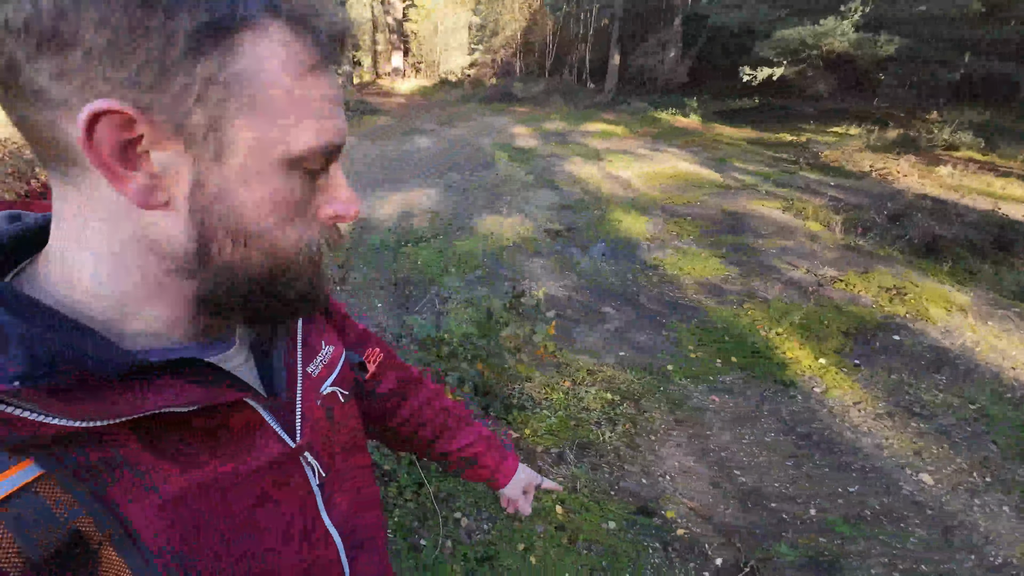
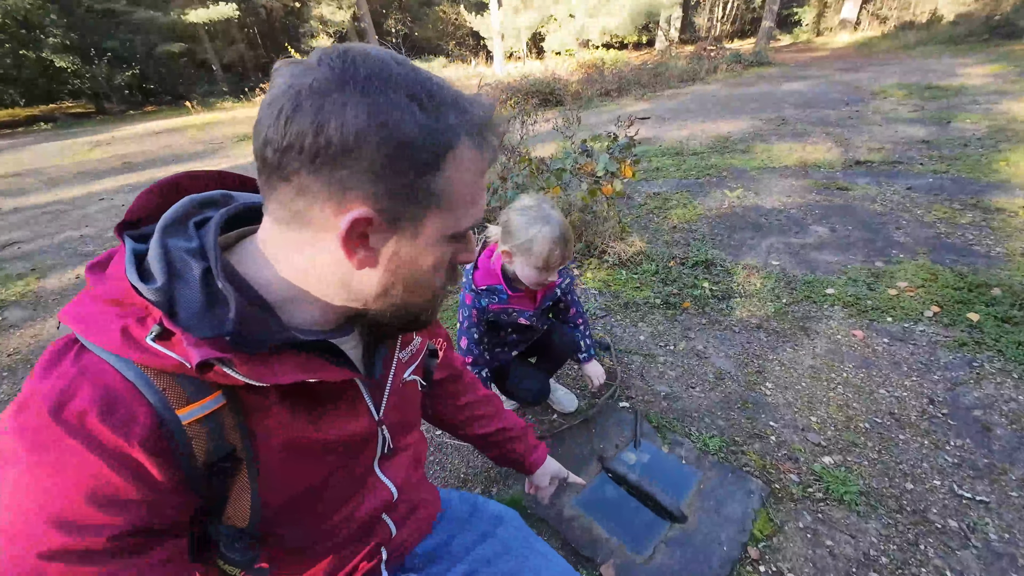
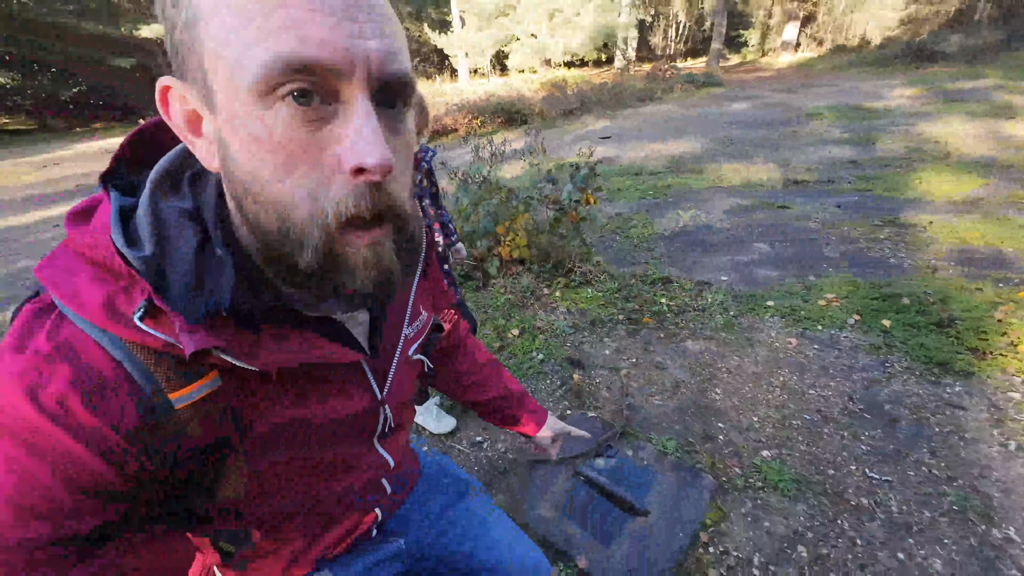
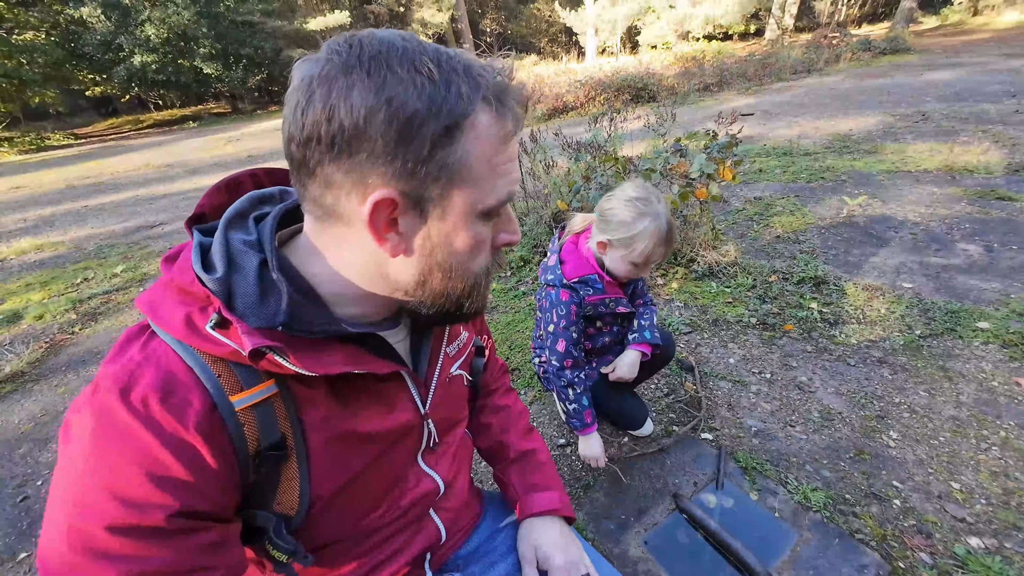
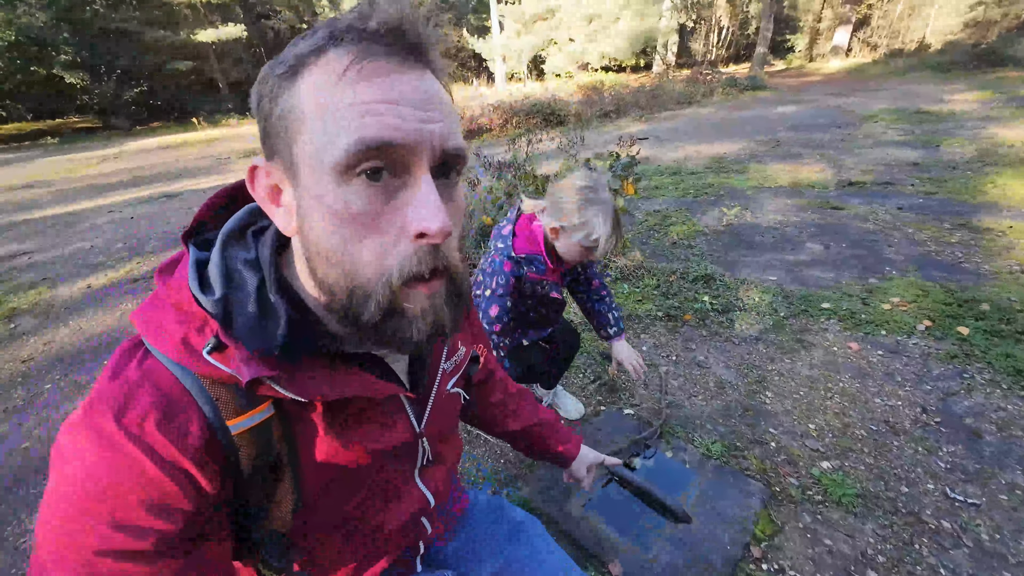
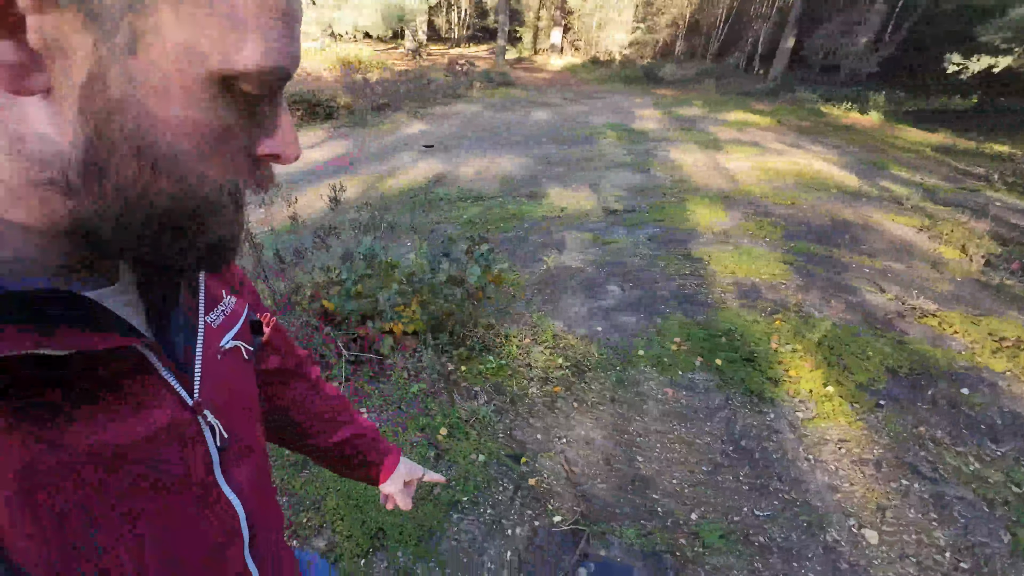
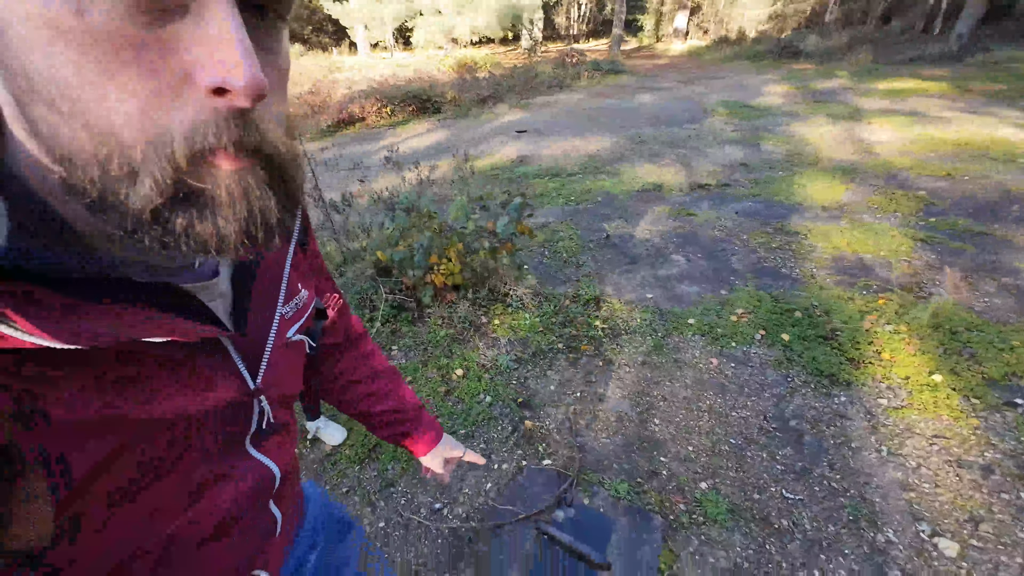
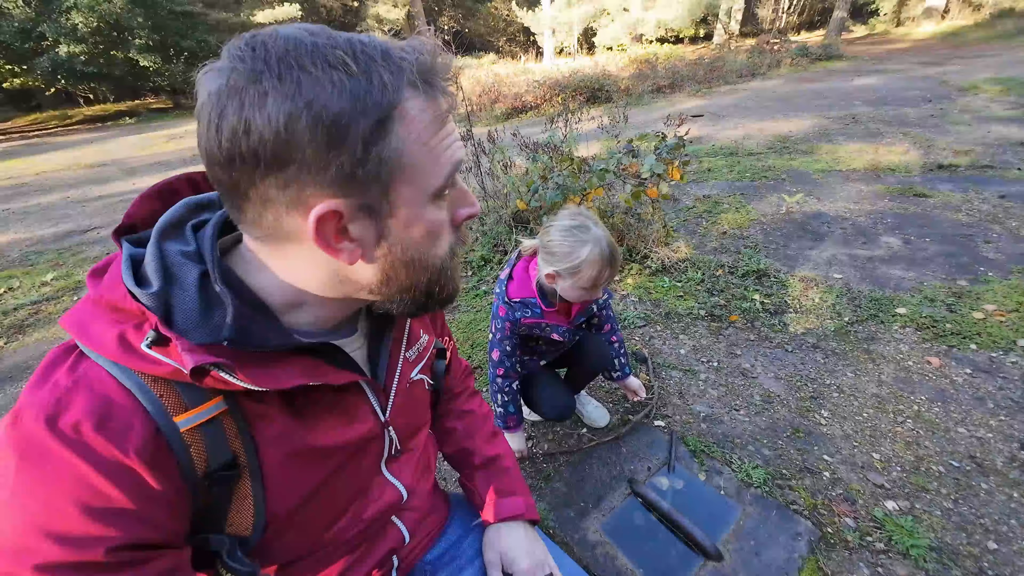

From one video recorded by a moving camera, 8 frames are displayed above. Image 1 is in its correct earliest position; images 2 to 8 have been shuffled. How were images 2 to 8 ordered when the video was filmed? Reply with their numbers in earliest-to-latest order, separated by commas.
6, 7, 3, 5, 2, 8, 4
